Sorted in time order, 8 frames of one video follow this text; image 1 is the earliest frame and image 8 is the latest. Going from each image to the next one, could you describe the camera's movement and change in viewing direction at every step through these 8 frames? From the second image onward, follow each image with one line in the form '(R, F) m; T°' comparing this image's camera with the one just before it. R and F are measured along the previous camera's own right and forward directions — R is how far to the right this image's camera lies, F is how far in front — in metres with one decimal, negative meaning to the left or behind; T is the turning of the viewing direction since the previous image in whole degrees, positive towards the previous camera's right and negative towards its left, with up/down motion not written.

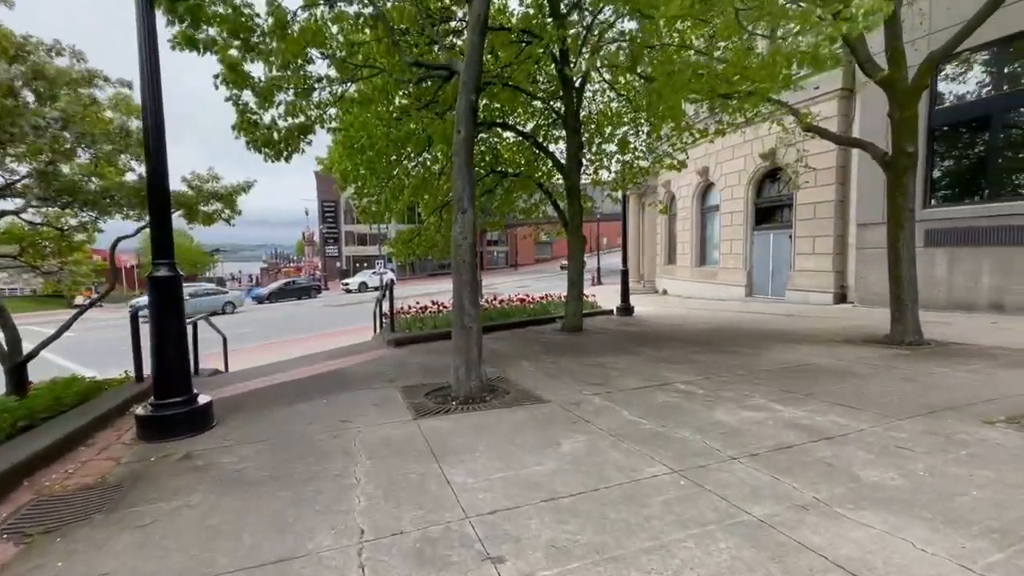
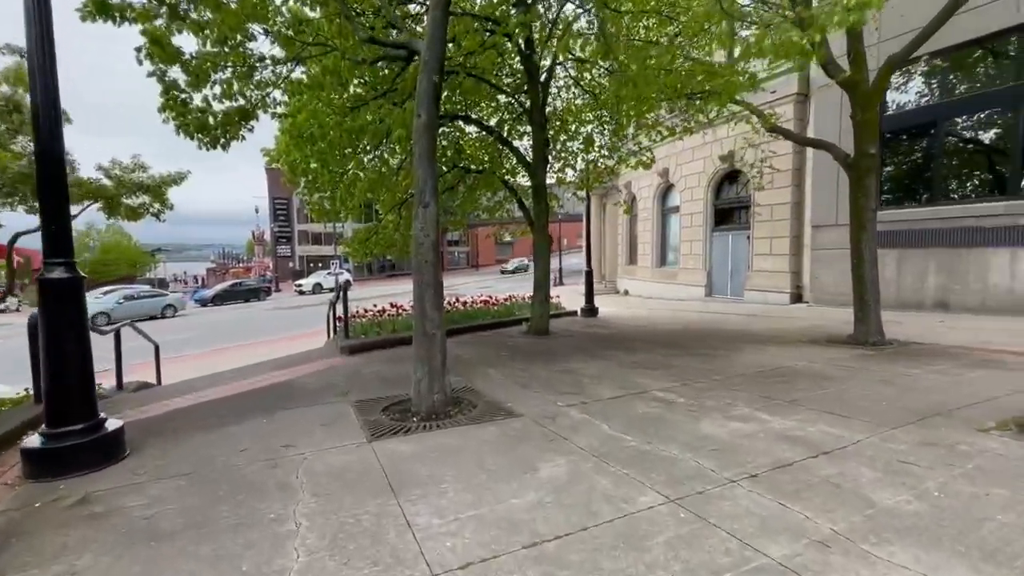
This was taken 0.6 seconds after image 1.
(-0.1, +0.5) m; +5°
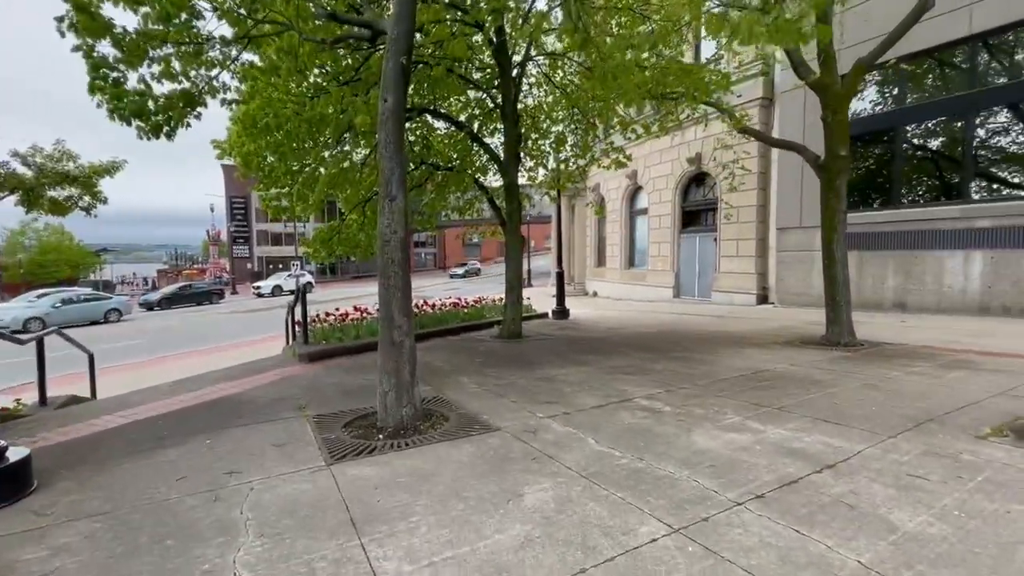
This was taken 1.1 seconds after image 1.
(-0.1, +0.4) m; +4°
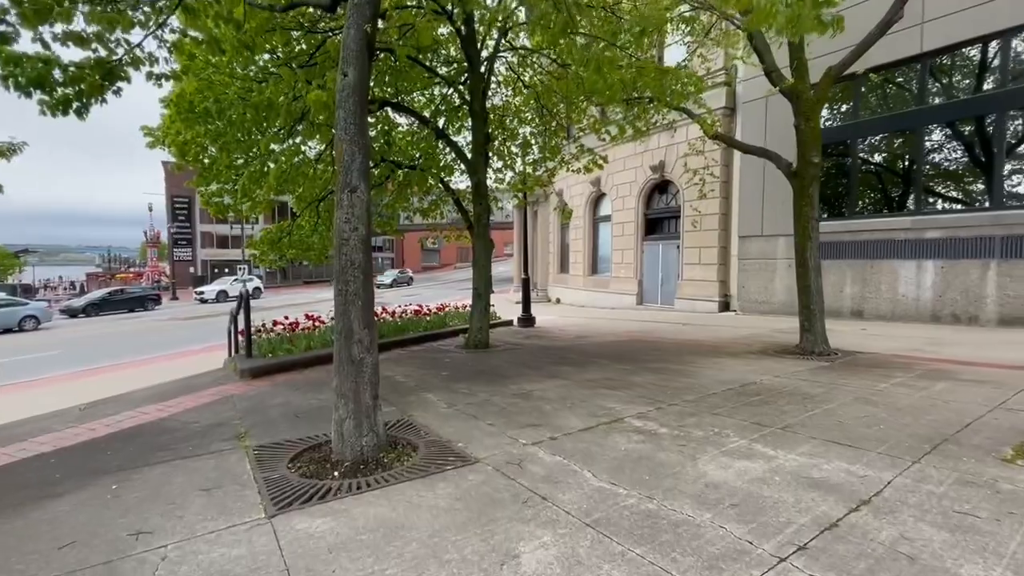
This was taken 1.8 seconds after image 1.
(-0.2, +0.6) m; +5°
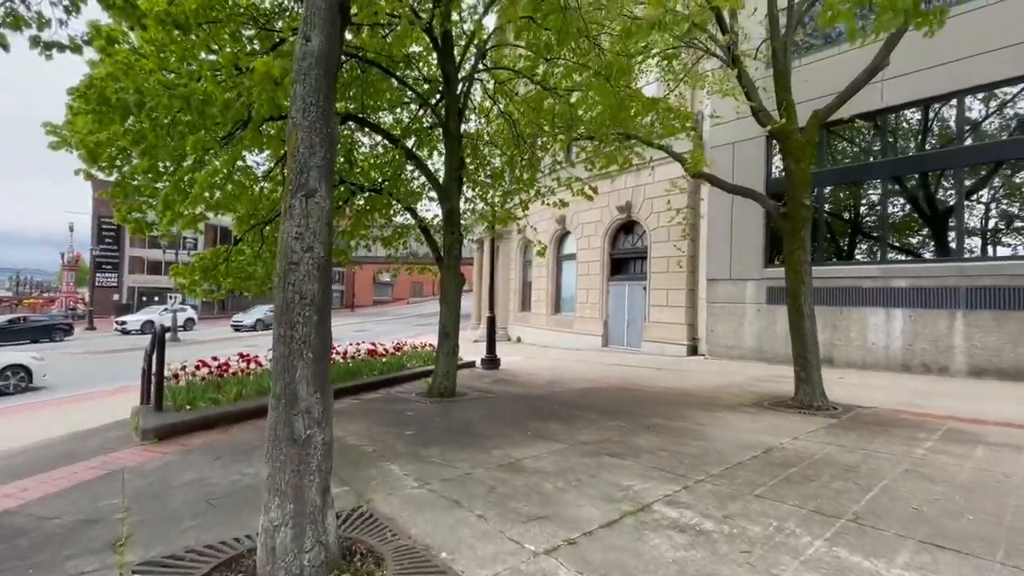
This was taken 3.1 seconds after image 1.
(-0.4, +1.0) m; +6°
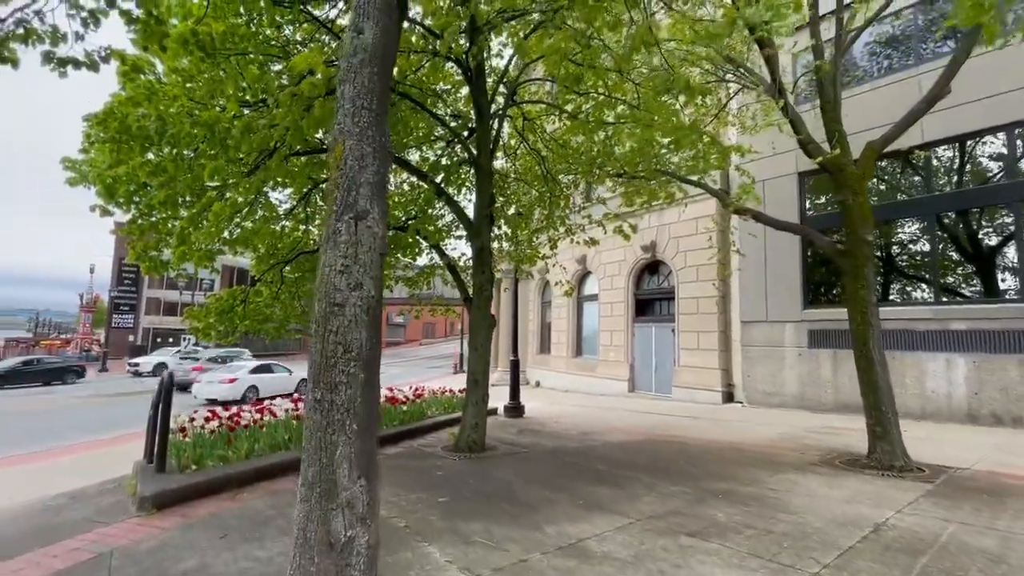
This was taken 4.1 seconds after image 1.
(-0.4, +0.6) m; -1°
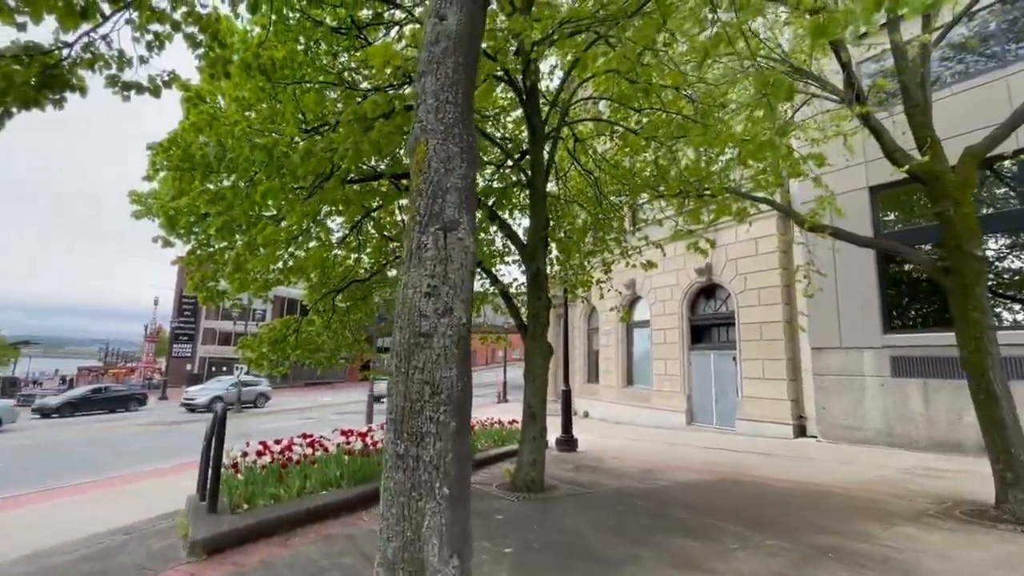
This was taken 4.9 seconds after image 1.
(-0.3, +0.4) m; -5°
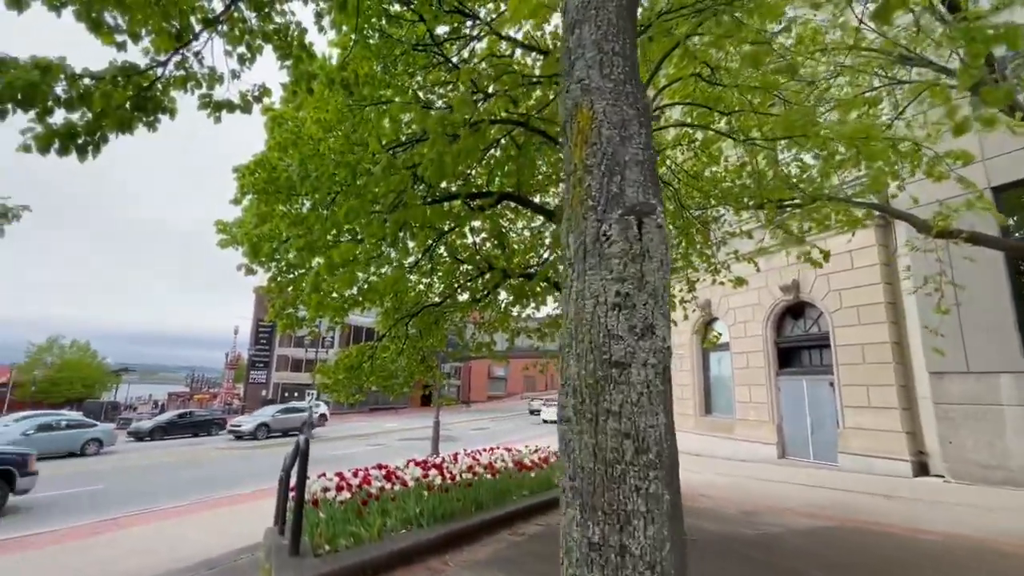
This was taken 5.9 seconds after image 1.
(-0.4, +0.4) m; -7°
